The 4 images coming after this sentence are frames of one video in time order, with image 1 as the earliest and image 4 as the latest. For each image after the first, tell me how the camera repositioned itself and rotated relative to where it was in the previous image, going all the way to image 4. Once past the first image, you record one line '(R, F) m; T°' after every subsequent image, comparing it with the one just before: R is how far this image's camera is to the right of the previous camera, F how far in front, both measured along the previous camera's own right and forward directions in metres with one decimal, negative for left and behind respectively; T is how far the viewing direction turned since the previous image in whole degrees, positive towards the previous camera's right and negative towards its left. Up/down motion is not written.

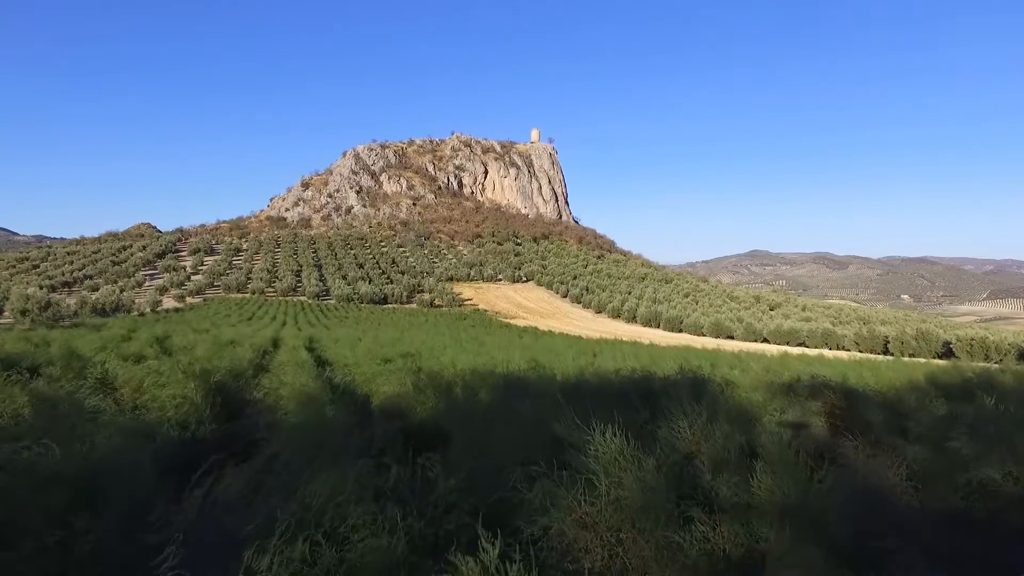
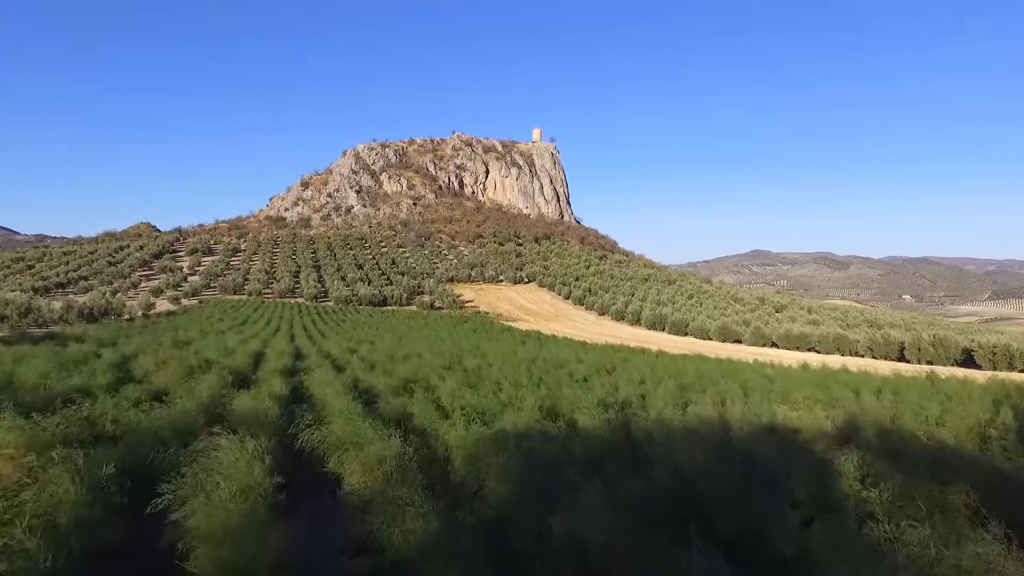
(-0.1, +1.0) m; 0°
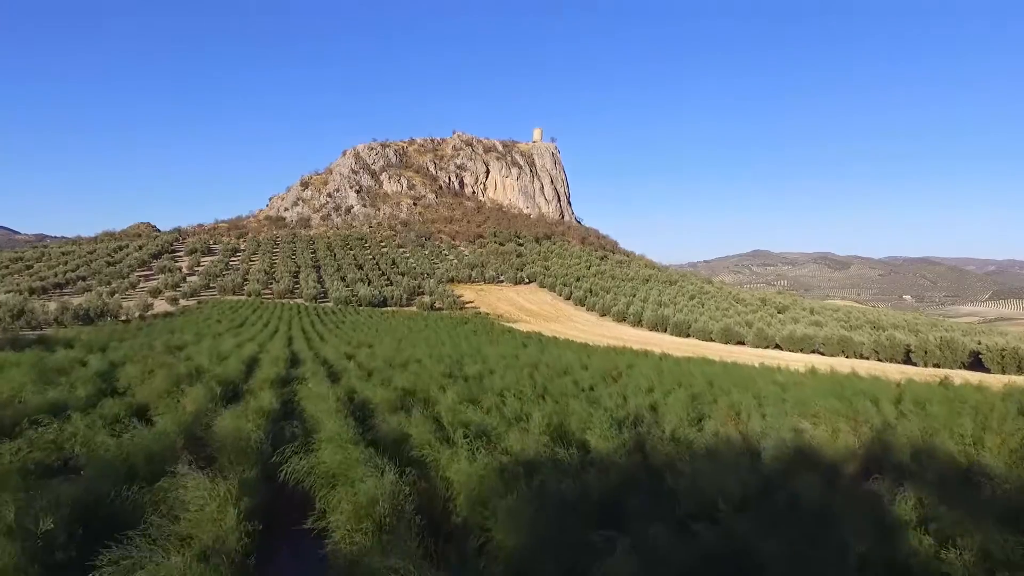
(0.0, +0.4) m; 0°
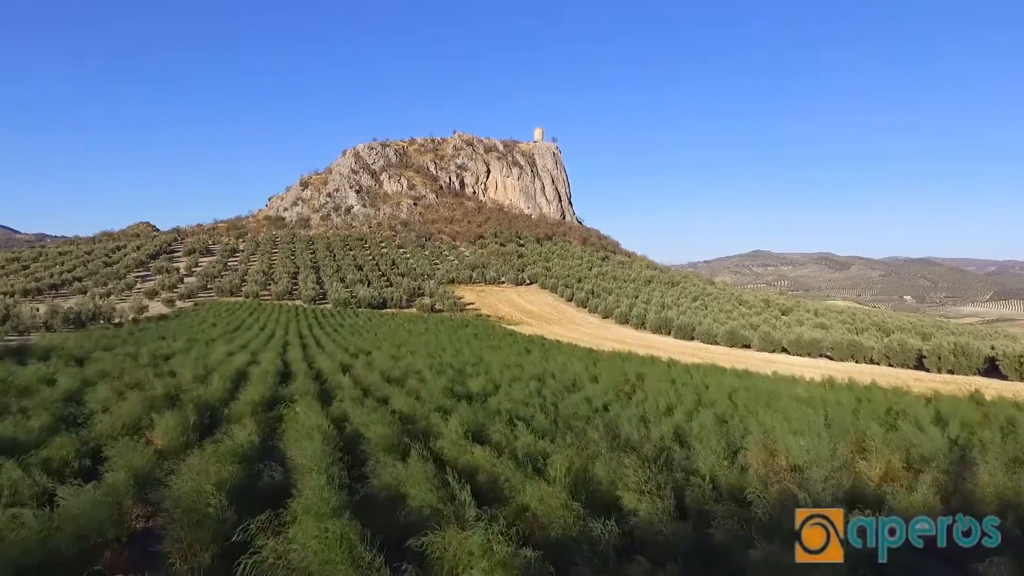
(-0.1, +0.7) m; 0°
